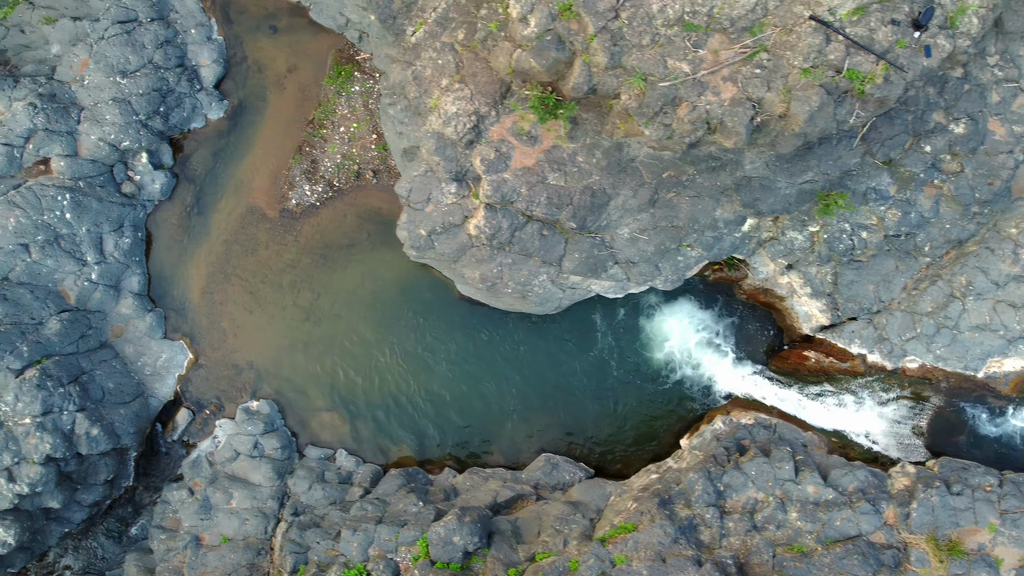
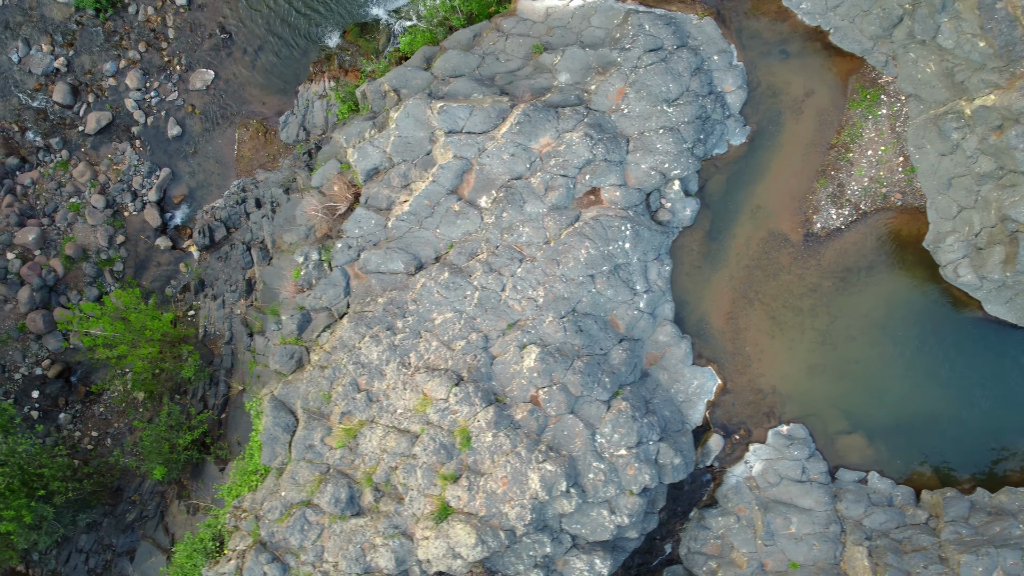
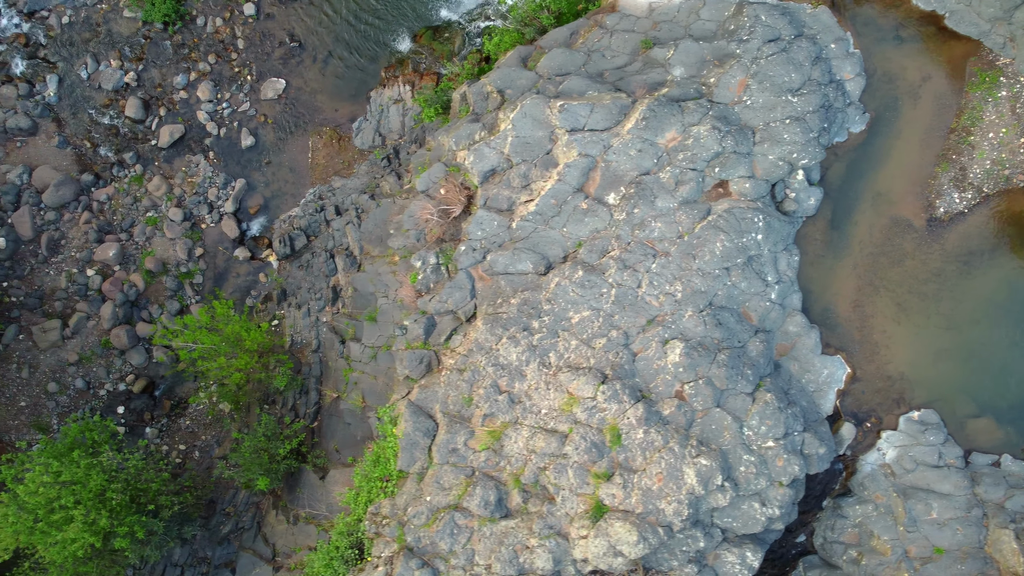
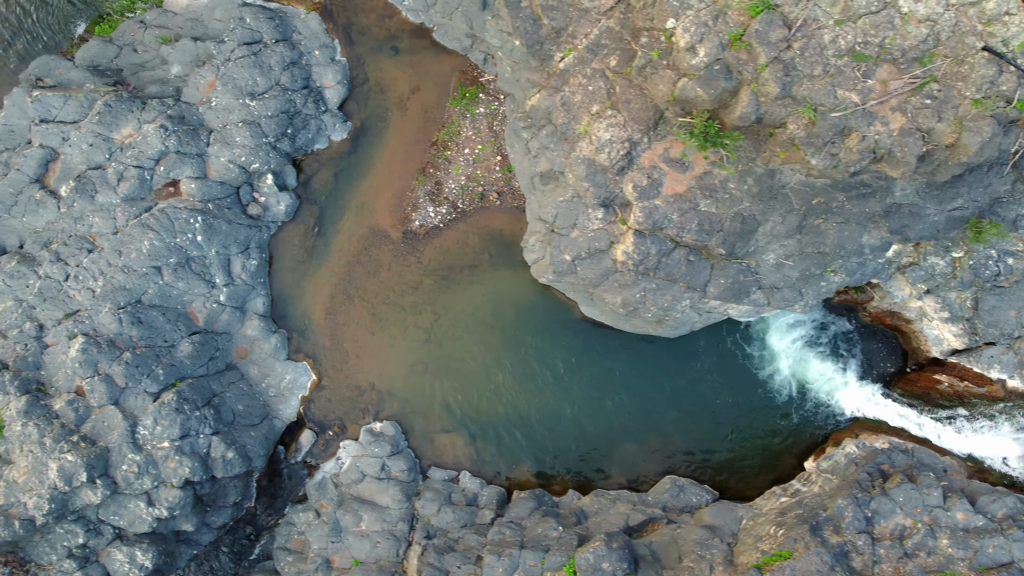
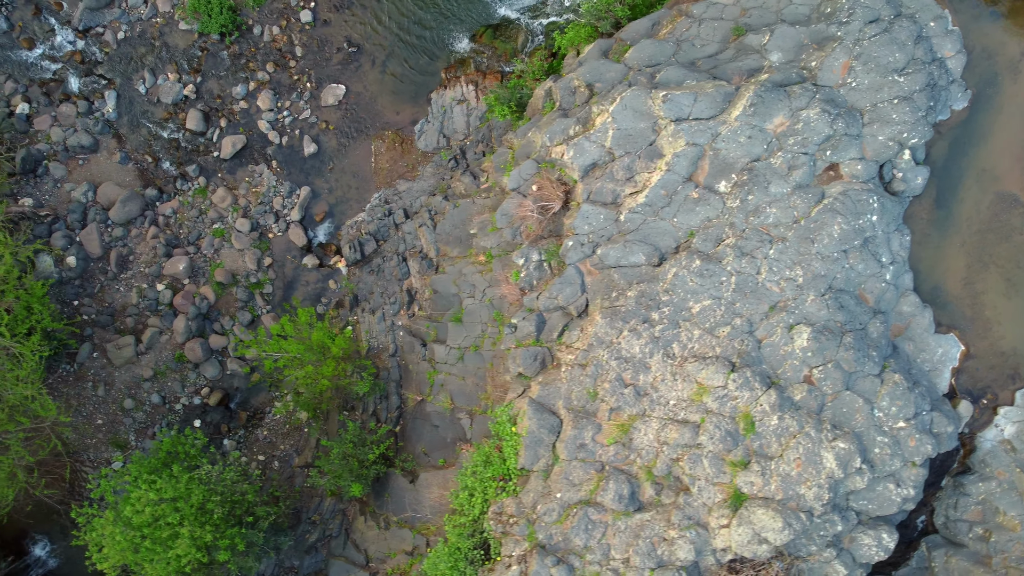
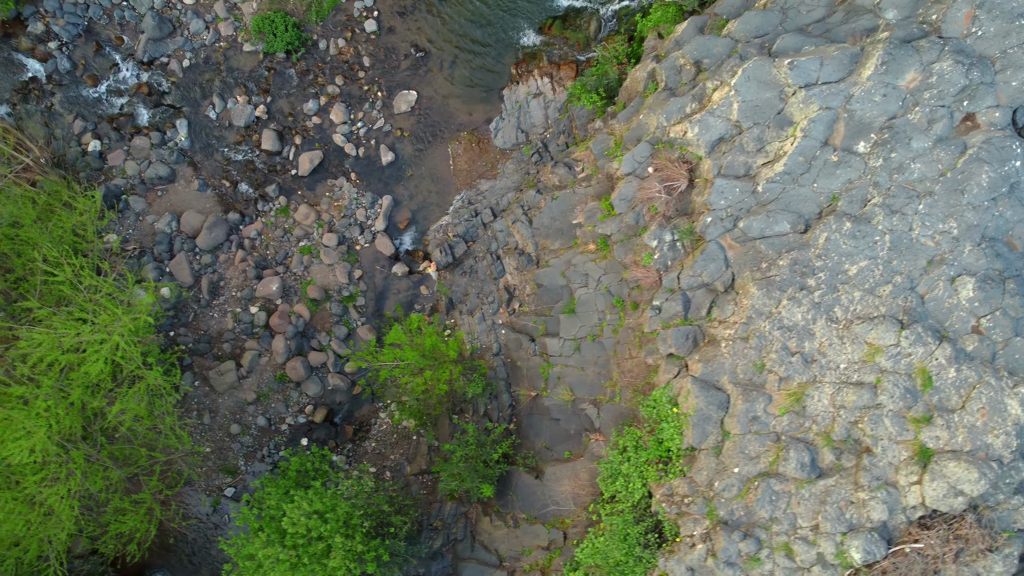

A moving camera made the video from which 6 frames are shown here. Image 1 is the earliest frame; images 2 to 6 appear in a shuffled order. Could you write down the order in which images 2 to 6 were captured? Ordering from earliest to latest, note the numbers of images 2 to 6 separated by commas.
4, 2, 3, 5, 6
